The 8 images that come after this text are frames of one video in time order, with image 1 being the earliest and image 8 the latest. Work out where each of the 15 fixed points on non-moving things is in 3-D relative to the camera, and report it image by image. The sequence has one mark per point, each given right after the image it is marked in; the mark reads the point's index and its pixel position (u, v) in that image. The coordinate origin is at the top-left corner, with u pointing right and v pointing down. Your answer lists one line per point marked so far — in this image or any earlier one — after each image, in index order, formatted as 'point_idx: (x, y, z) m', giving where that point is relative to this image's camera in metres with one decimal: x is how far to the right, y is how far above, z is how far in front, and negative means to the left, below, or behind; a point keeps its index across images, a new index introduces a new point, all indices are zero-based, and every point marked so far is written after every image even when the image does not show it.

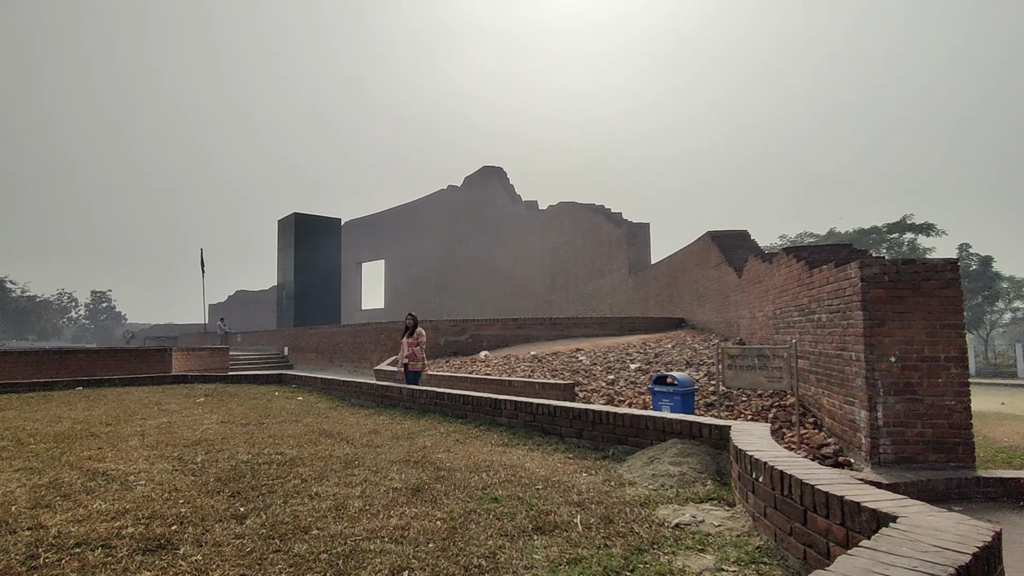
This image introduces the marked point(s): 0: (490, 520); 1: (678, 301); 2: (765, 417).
0: (-0.1, -1.1, +2.8) m
1: (+5.1, -0.4, +17.4) m
2: (+3.1, -1.6, +7.0) m
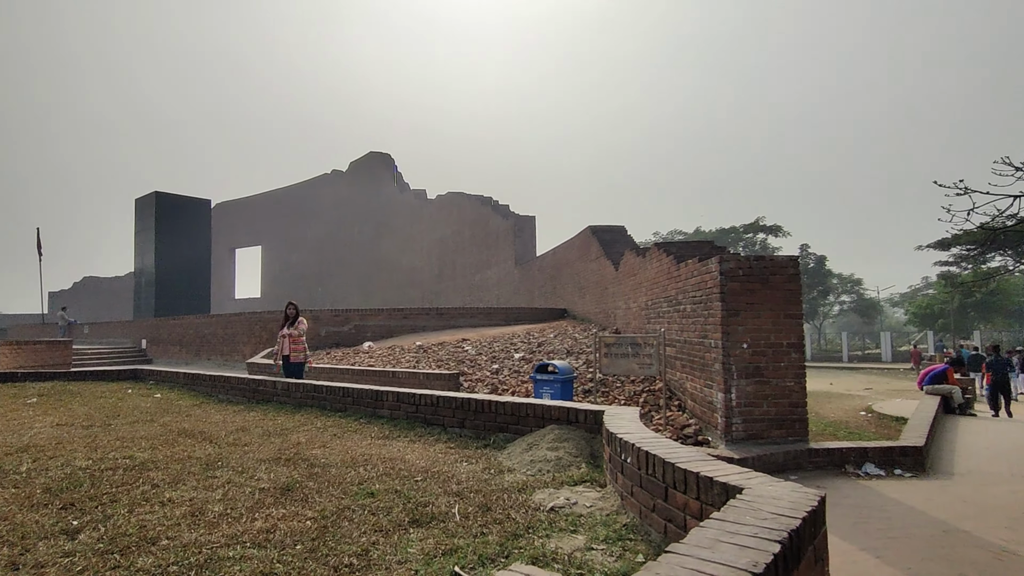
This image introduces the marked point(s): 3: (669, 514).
0: (-0.7, -1.1, +2.7) m
1: (+1.6, -0.1, +18.1) m
2: (+1.6, -1.5, +7.4) m
3: (+0.6, -0.9, +2.3) m
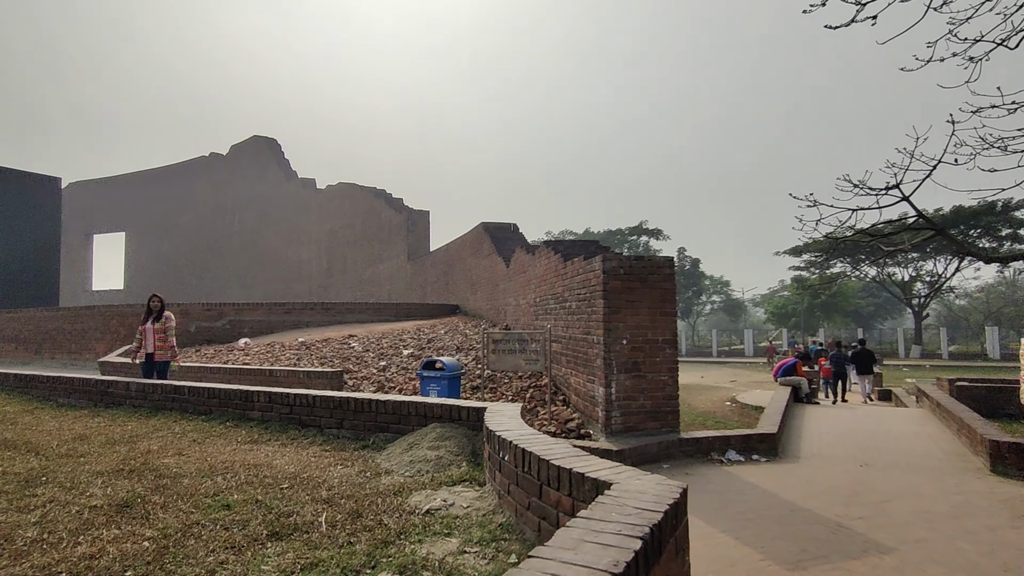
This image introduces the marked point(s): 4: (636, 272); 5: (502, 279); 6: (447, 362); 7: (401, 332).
0: (-1.3, -1.0, +2.4) m
1: (-1.9, 0.0, +17.9) m
2: (+0.1, -1.5, +7.5) m
3: (+0.1, -0.9, +2.3) m
4: (+1.3, +0.2, +6.1) m
5: (-0.2, +0.2, +11.8) m
6: (-0.8, -0.9, +6.9) m
7: (-2.6, -1.0, +13.4) m
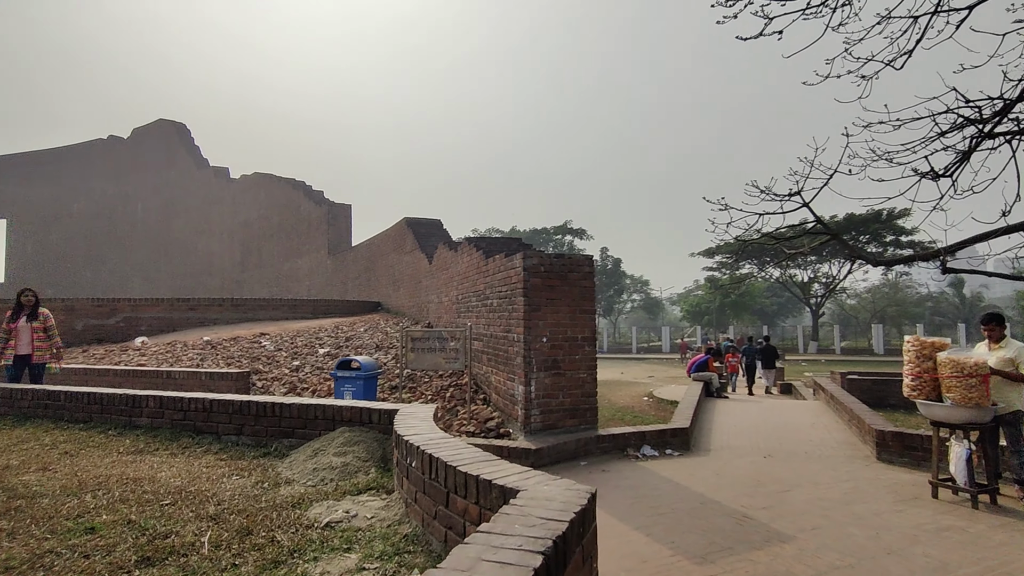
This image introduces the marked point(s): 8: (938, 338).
0: (-1.6, -1.0, +2.1) m
1: (-4.2, +0.1, +17.4) m
2: (-0.9, -1.4, +7.3) m
3: (-0.2, -0.9, +2.2) m
4: (+0.5, +0.2, +6.1) m
5: (-1.8, +0.2, +11.6) m
6: (-1.7, -0.9, +6.6) m
7: (-4.4, -1.0, +12.8) m
8: (+3.4, -0.4, +4.5) m
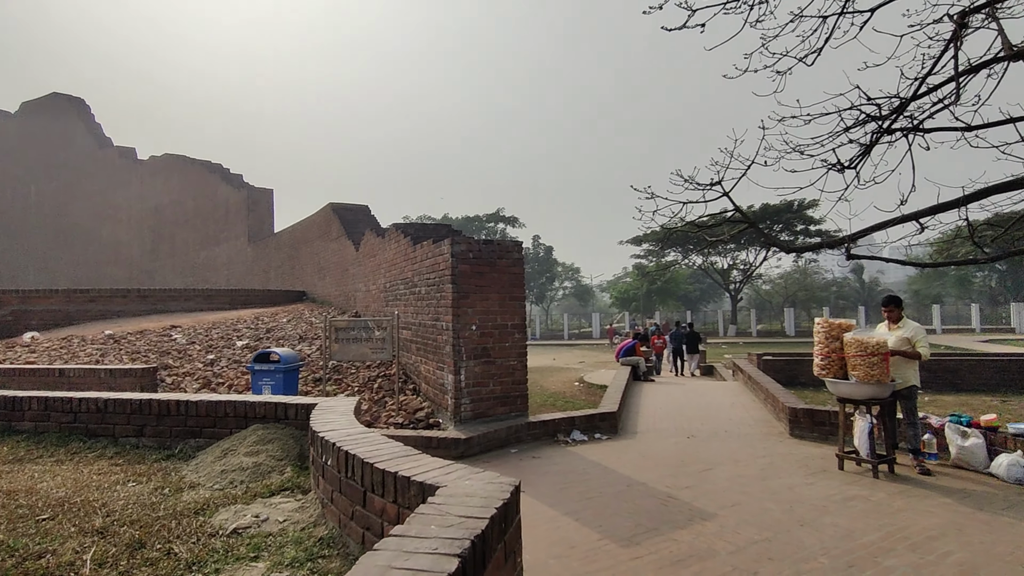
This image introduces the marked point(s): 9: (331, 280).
0: (-1.9, -1.0, +1.8) m
1: (-6.3, +0.4, +16.7) m
2: (-1.8, -1.3, +7.1) m
3: (-0.5, -0.8, +2.0) m
4: (-0.3, +0.3, +6.0) m
5: (-3.2, +0.5, +11.2) m
6: (-2.5, -0.7, +6.2) m
7: (-5.9, -0.7, +12.1) m
8: (+2.8, -0.3, +4.8) m
9: (-4.1, +0.2, +12.9) m
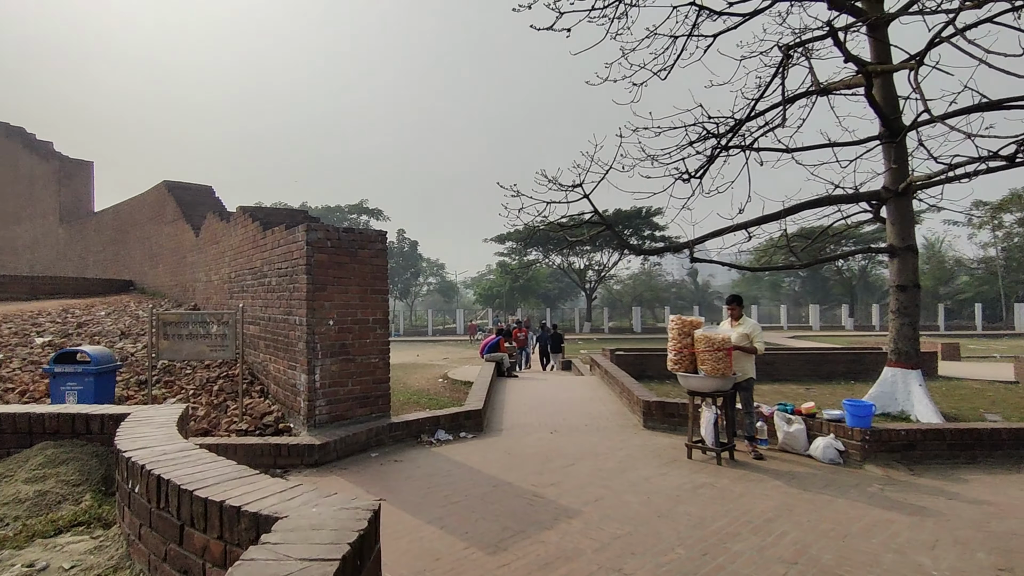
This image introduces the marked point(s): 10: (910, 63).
0: (-2.2, -0.9, +1.1) m
1: (-10.0, +0.7, +14.5) m
2: (-3.4, -1.1, +6.3) m
3: (-0.9, -0.8, +1.6) m
4: (-1.6, +0.4, +5.5) m
5: (-5.7, +0.7, +9.9) m
6: (-3.9, -0.6, +5.2) m
7: (-8.6, -0.5, +10.1) m
8: (+1.6, -0.3, +5.1) m
9: (-7.0, +0.4, +11.3) m
10: (+5.3, +3.0, +7.5) m
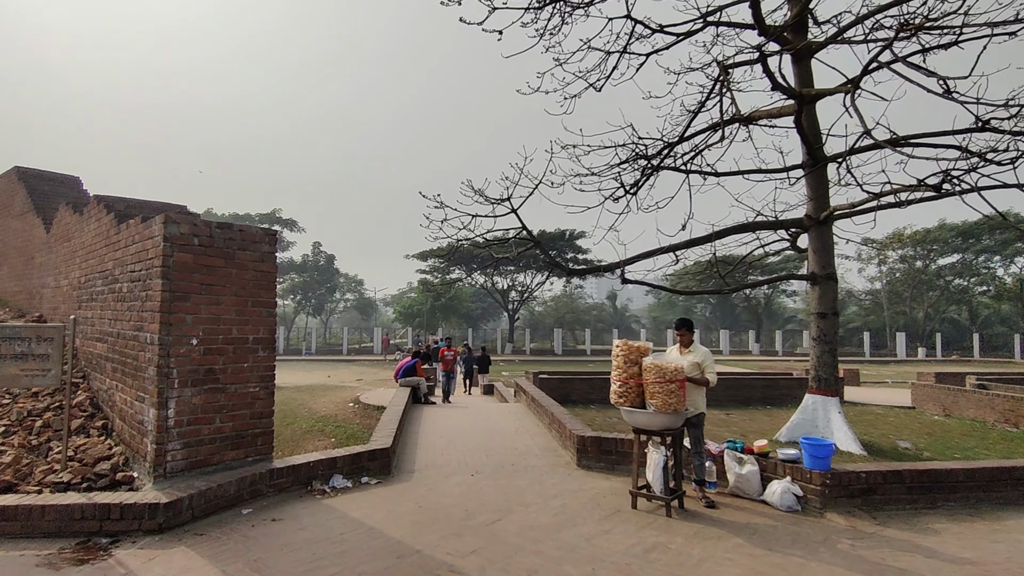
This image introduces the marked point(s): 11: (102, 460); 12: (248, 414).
0: (-2.3, -0.8, -0.1) m
1: (-11.8, +0.6, +12.1) m
2: (-4.2, -1.2, +4.8) m
3: (-1.1, -0.8, +0.6) m
4: (-2.3, +0.3, +4.4) m
5: (-6.8, +0.6, +8.1) m
6: (-4.5, -0.6, +3.8) m
7: (-9.8, -0.5, +8.0) m
8: (+1.0, -0.4, +4.4) m
9: (-8.4, +0.3, +9.4) m
10: (+4.4, +2.7, +7.4) m
11: (-3.2, -1.3, +4.4) m
12: (-2.1, -1.0, +4.5) m
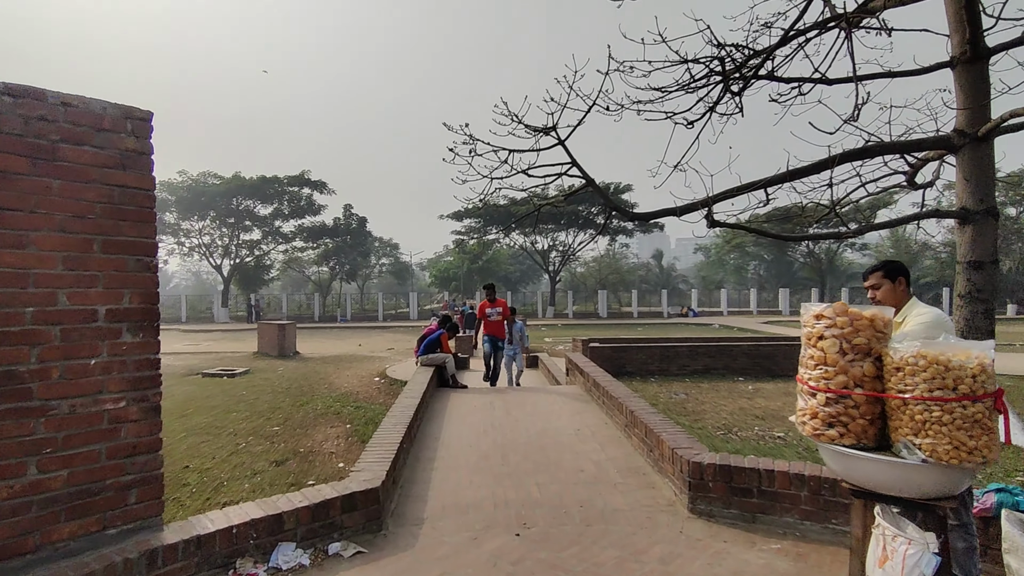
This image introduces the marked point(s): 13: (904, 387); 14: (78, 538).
0: (-2.3, -0.8, -2.2) m
1: (-10.9, +1.2, +10.6) m
2: (-3.8, -0.9, +2.9) m
3: (-1.0, -0.7, -1.6) m
4: (-2.0, +0.6, +2.3) m
5: (-6.3, +1.0, +6.3) m
6: (-4.2, -0.4, +1.8) m
7: (-9.2, -0.1, +6.4) m
8: (+1.3, -0.1, +2.1) m
9: (-7.7, +0.8, +7.6) m
10: (+4.8, +3.3, +4.7) m
11: (-2.9, -1.1, +2.4) m
12: (-1.8, -0.7, +2.4) m
13: (+1.3, -0.3, +1.9) m
14: (-1.9, -1.1, +2.4) m
